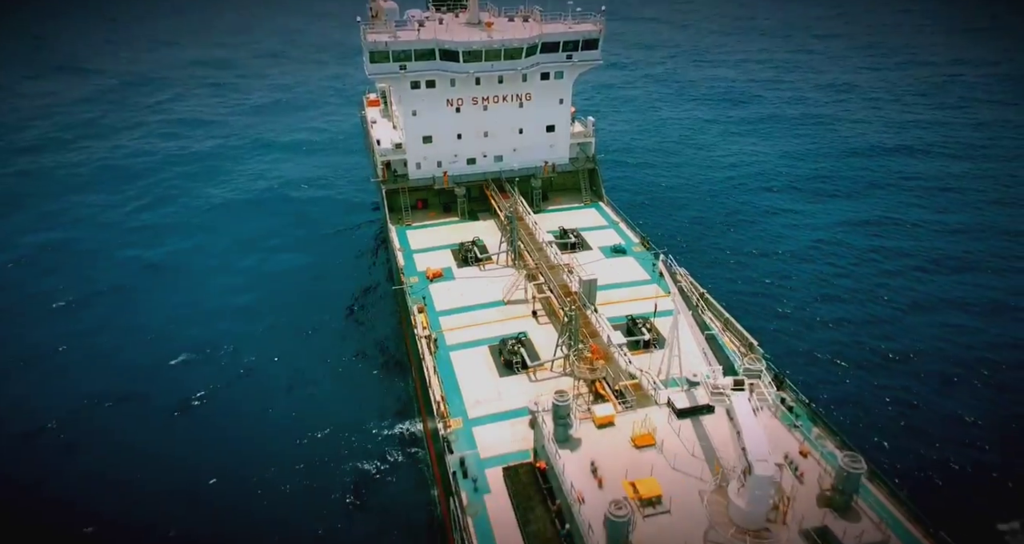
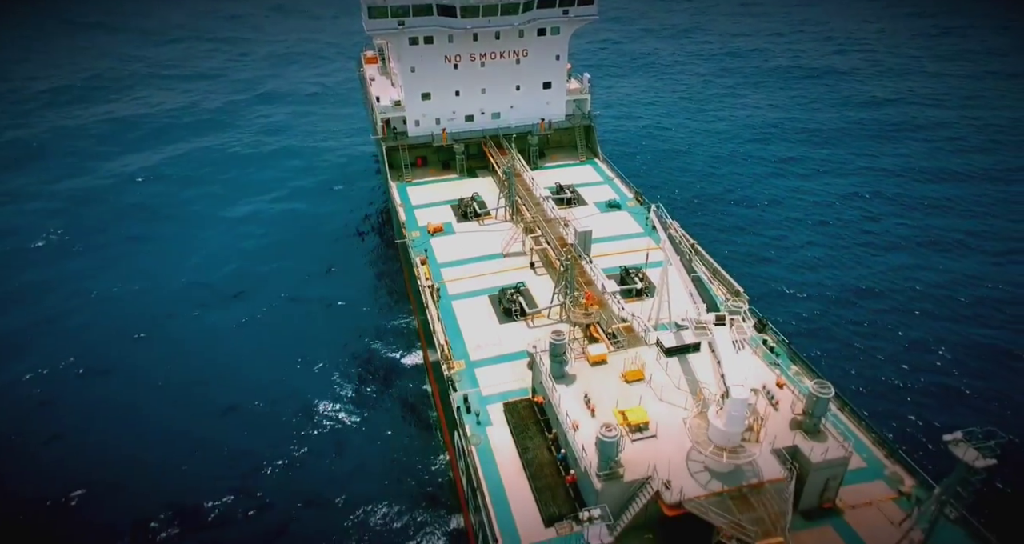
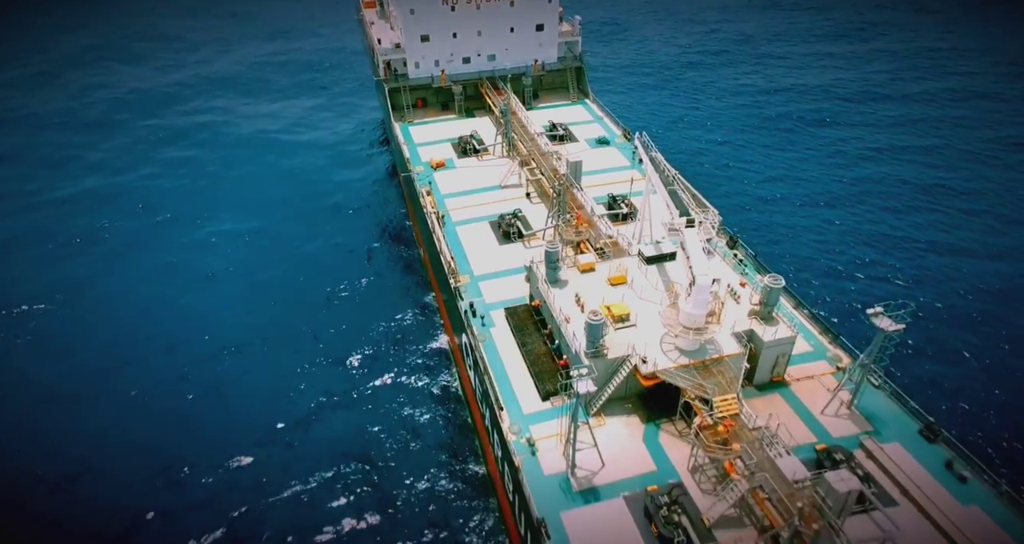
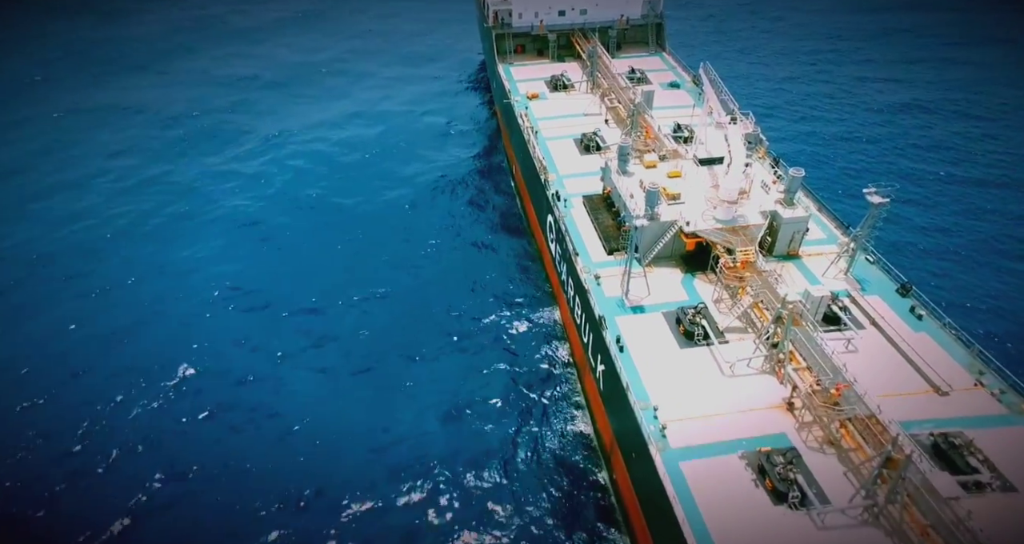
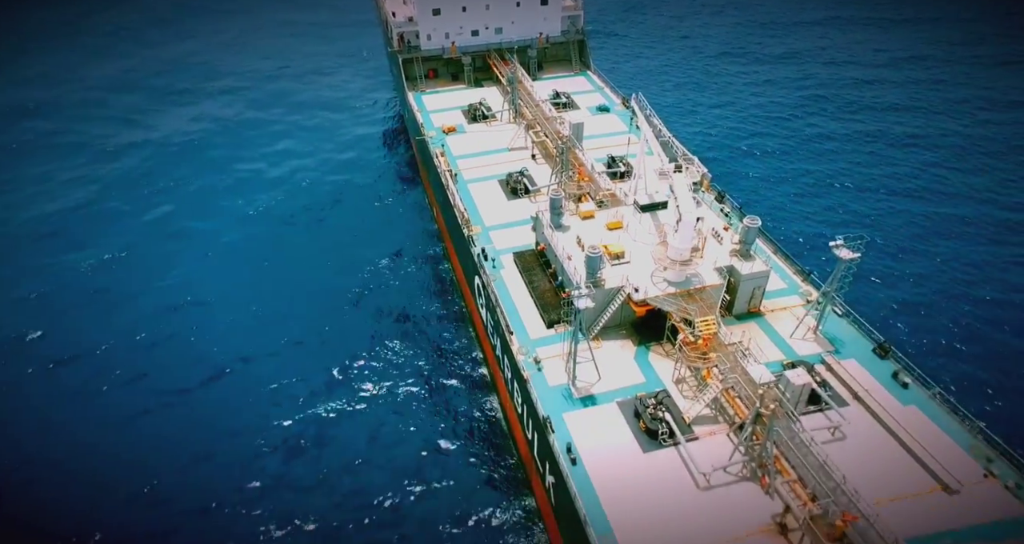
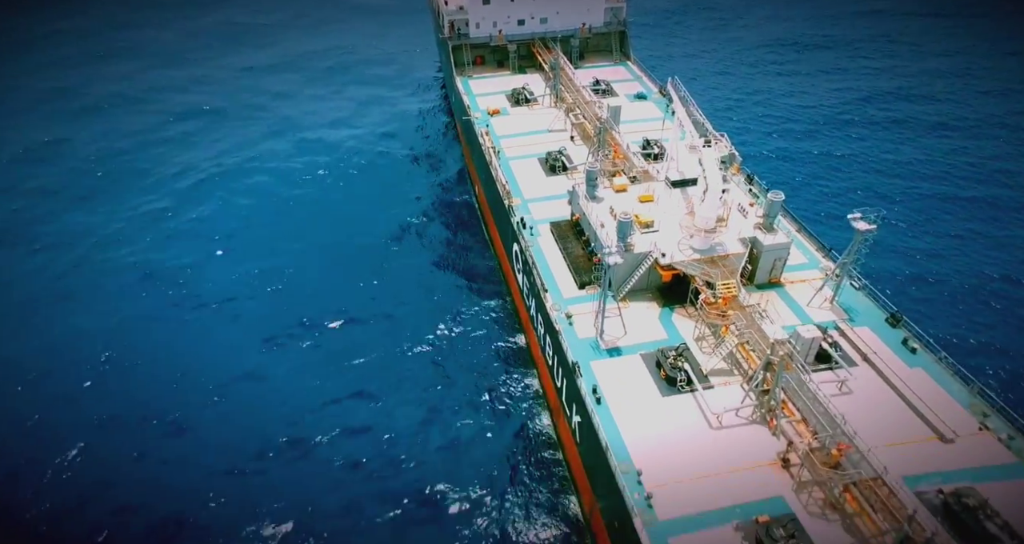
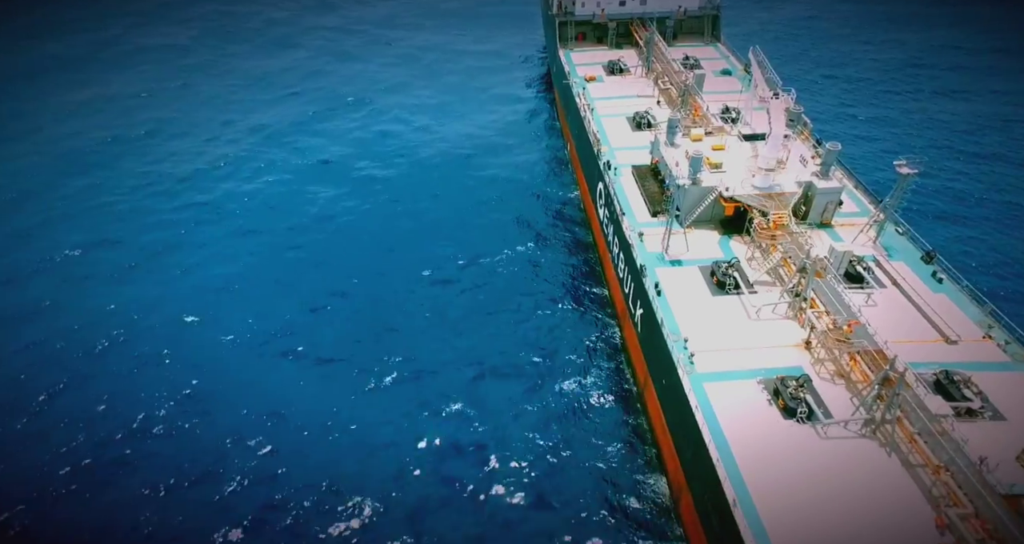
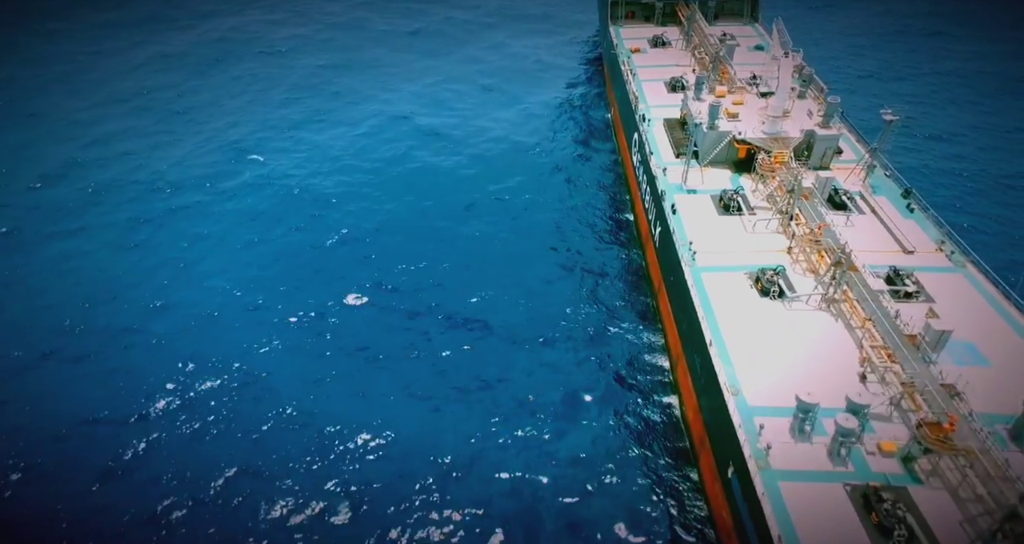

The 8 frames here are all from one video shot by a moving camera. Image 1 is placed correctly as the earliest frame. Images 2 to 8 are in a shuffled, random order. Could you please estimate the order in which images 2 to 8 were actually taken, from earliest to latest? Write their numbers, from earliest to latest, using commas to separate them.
2, 3, 5, 6, 4, 7, 8
